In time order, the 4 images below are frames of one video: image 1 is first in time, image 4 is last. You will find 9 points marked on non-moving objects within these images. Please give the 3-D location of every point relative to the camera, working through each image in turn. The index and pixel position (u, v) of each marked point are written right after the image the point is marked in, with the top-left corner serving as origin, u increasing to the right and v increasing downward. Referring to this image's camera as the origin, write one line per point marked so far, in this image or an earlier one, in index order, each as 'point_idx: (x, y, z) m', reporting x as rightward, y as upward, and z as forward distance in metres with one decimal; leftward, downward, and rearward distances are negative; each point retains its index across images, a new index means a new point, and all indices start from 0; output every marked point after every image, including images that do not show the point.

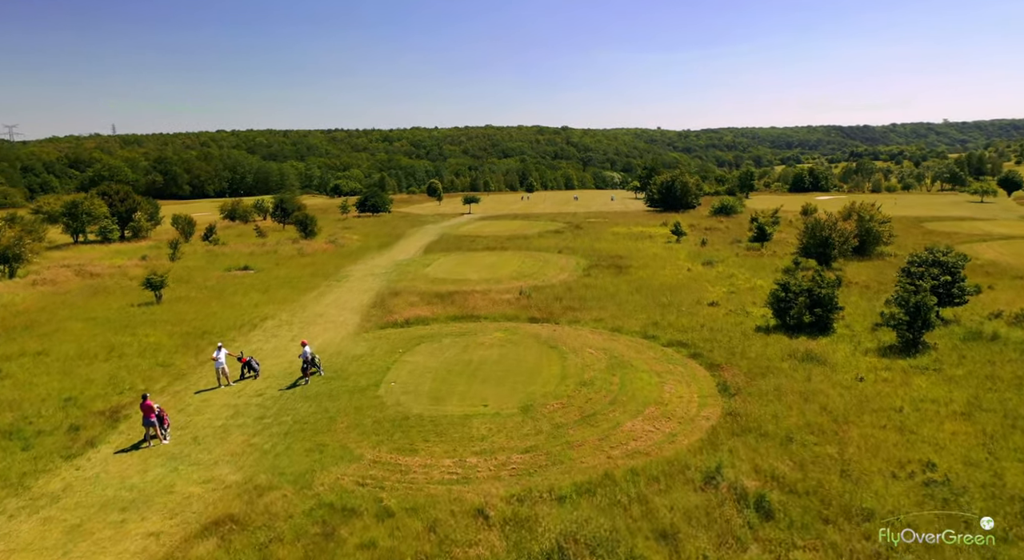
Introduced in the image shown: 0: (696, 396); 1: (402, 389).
0: (+6.2, -3.9, +19.4) m
1: (-3.8, -3.8, +19.8) m
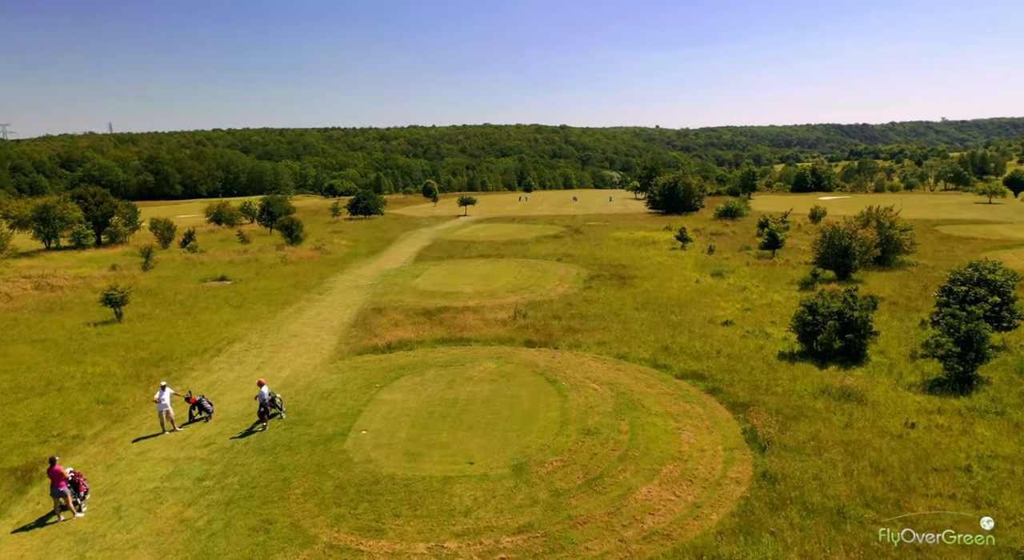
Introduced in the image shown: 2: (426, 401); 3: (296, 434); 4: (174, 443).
0: (+5.9, -4.8, +16.4) m
1: (-4.0, -4.7, +16.8) m
2: (-2.9, -4.0, +19.3) m
3: (-6.5, -4.7, +17.5) m
4: (-10.2, -4.9, +17.4) m
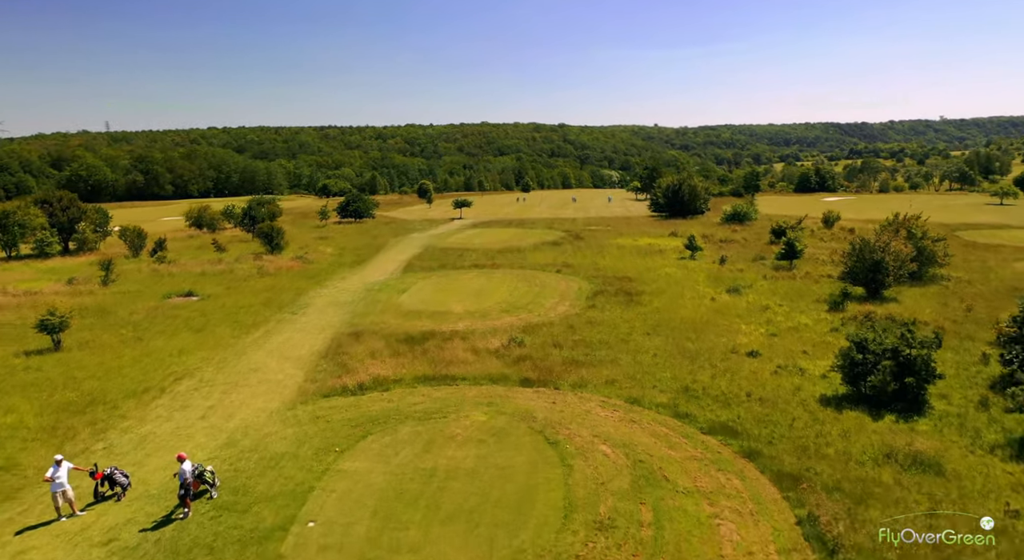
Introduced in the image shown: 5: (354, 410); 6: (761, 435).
0: (+5.7, -5.9, +12.6) m
1: (-4.2, -5.8, +12.9) m
2: (-3.1, -5.1, +15.4) m
3: (-6.8, -5.8, +13.6) m
4: (-10.4, -6.0, +13.5) m
5: (-5.5, -4.5, +20.0) m
6: (+7.7, -4.8, +18.0) m
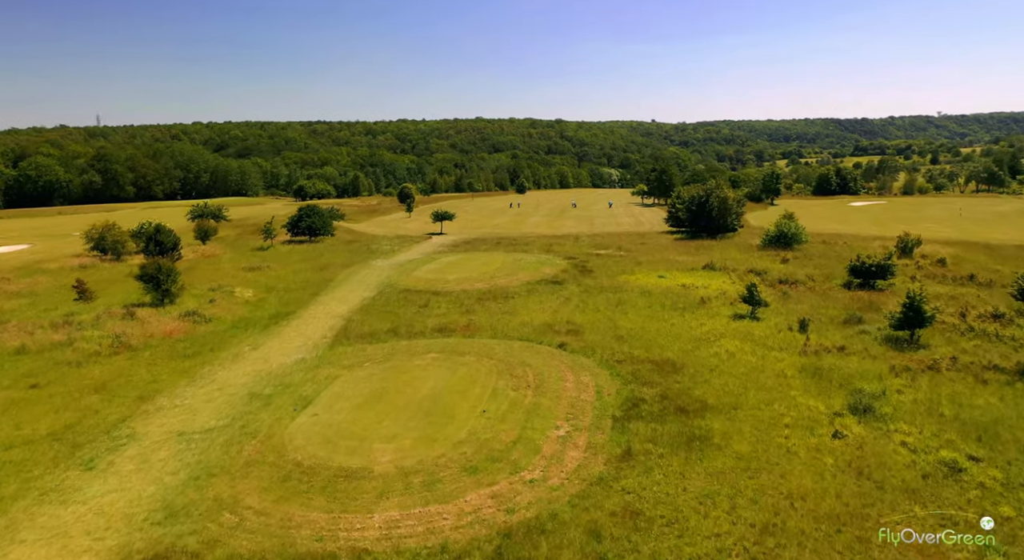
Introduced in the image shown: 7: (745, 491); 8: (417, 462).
0: (+4.9, -10.3, -2.8) m
1: (-5.1, -10.2, -2.6) m
2: (-4.0, -9.5, 0.0) m
3: (-7.6, -10.2, -1.9) m
4: (-11.3, -10.4, -2.0) m
5: (-6.4, -8.8, +4.5) m
6: (+6.9, -9.2, +2.6) m
7: (+6.9, -6.2, +17.1) m
8: (-3.2, -5.8, +18.9) m
